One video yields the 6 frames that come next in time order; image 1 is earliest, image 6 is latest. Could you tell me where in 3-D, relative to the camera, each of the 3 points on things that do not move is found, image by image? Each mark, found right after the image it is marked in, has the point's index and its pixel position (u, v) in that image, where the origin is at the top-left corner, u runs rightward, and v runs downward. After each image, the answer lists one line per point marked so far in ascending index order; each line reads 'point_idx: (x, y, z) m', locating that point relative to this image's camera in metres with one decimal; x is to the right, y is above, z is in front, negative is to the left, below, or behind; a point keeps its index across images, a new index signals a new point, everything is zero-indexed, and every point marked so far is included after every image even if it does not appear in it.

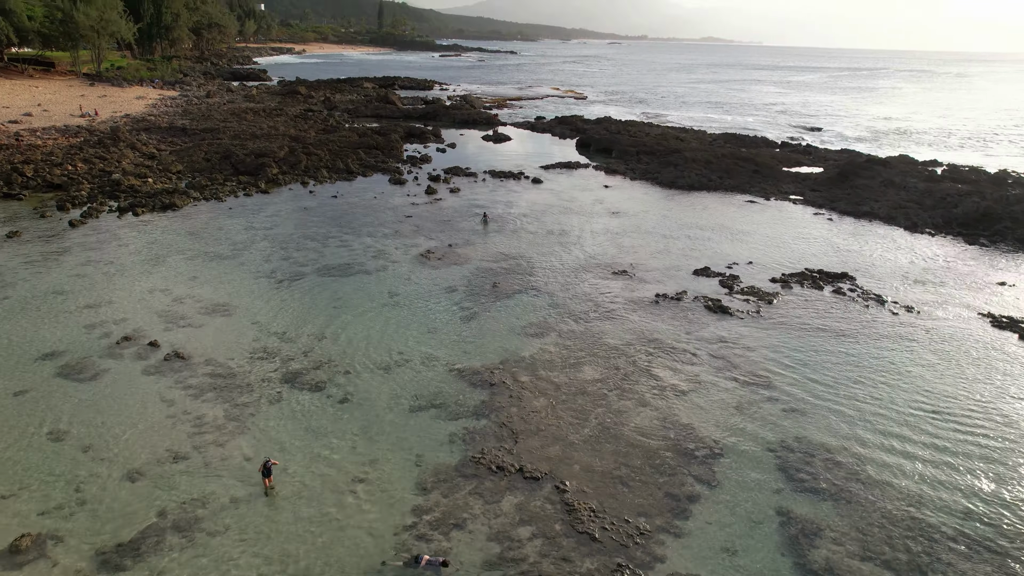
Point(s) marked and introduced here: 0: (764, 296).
0: (+5.7, -0.2, +15.3) m
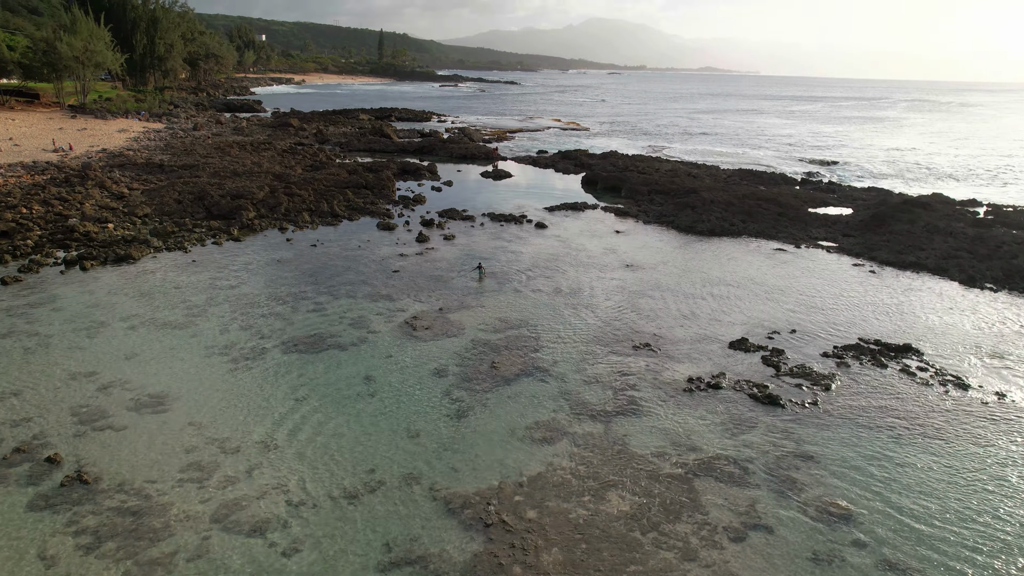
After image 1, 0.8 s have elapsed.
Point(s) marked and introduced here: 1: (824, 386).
0: (+5.7, -1.7, +12.6) m
1: (+5.7, -1.8, +12.4) m
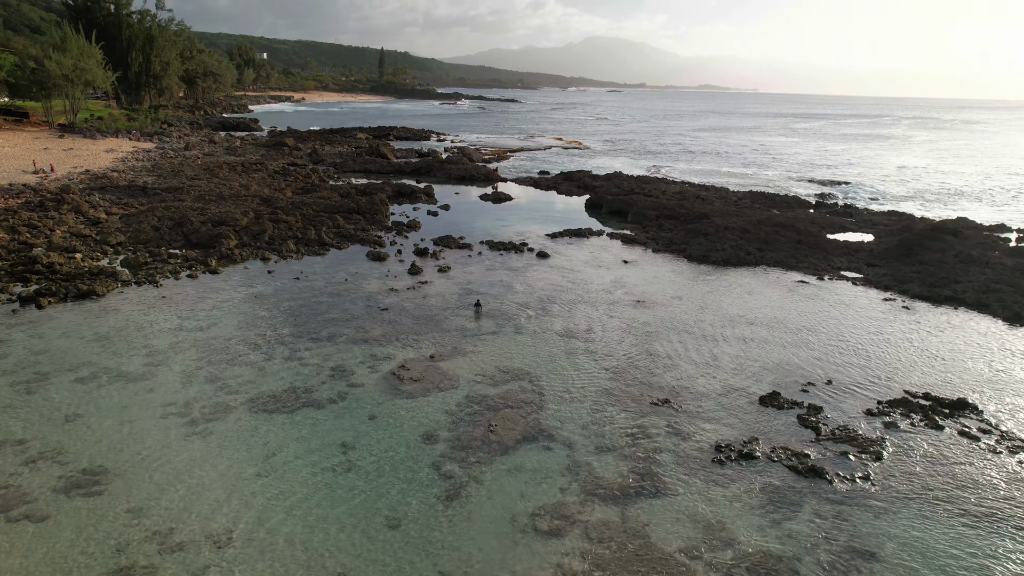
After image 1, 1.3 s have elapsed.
0: (+5.7, -2.5, +10.9) m
1: (+5.7, -2.6, +10.6) m
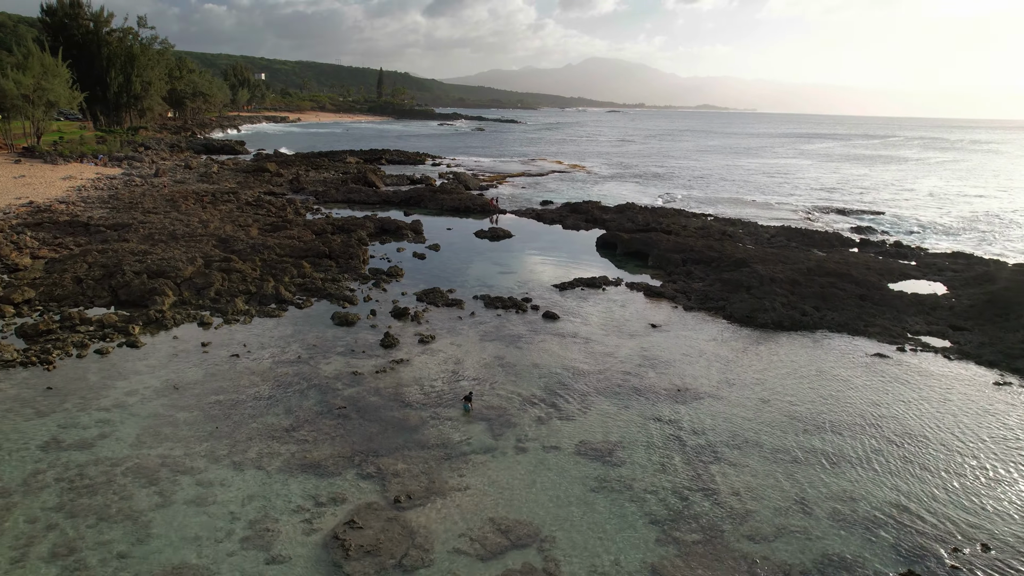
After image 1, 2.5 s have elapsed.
0: (+5.7, -4.0, +6.5) m
1: (+5.7, -4.1, +6.3) m
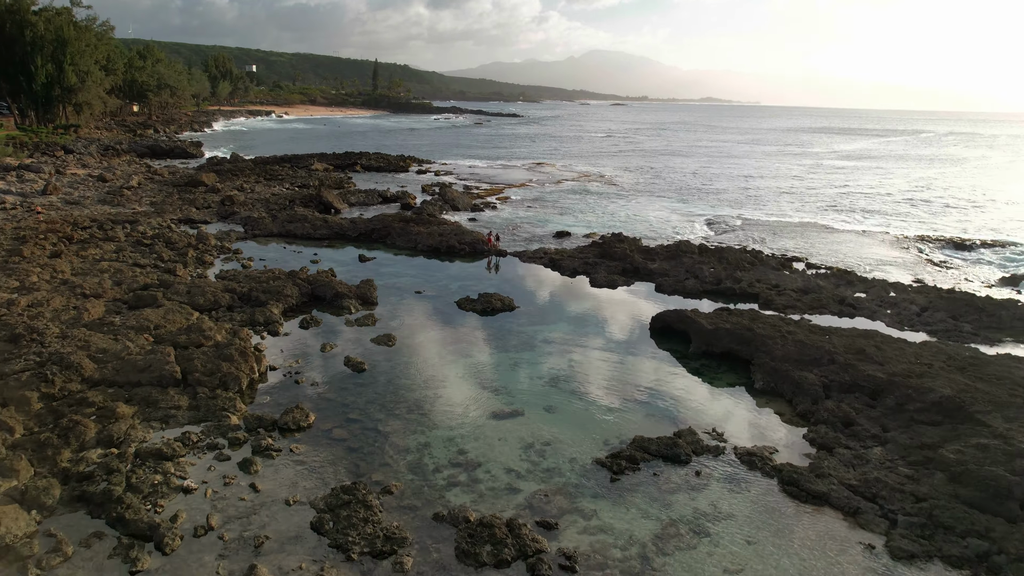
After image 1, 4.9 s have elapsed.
0: (+5.7, -7.0, -4.0) m
1: (+5.7, -7.1, -4.3) m
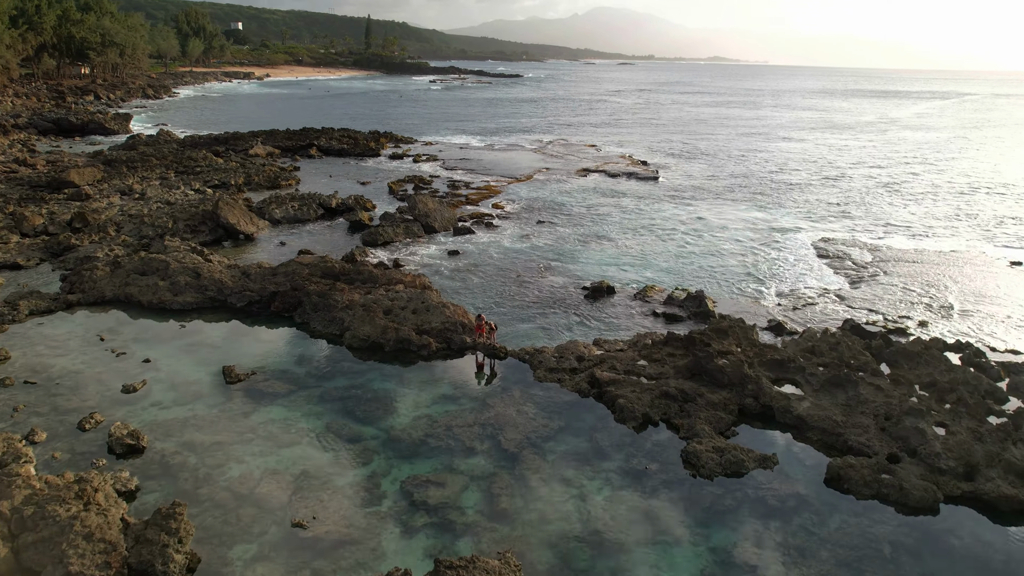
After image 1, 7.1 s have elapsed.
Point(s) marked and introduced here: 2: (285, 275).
0: (+5.7, -11.3, -15.5) m
1: (+5.7, -11.4, -15.7) m
2: (-5.5, +0.3, +16.5) m
